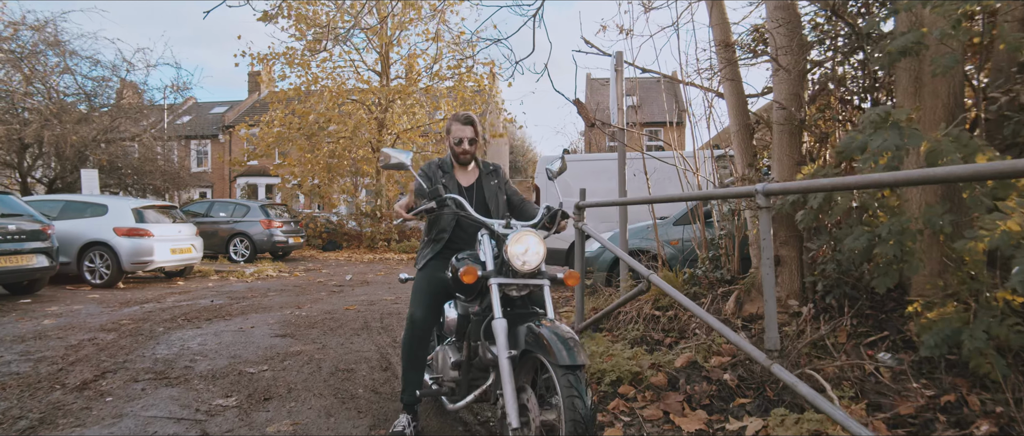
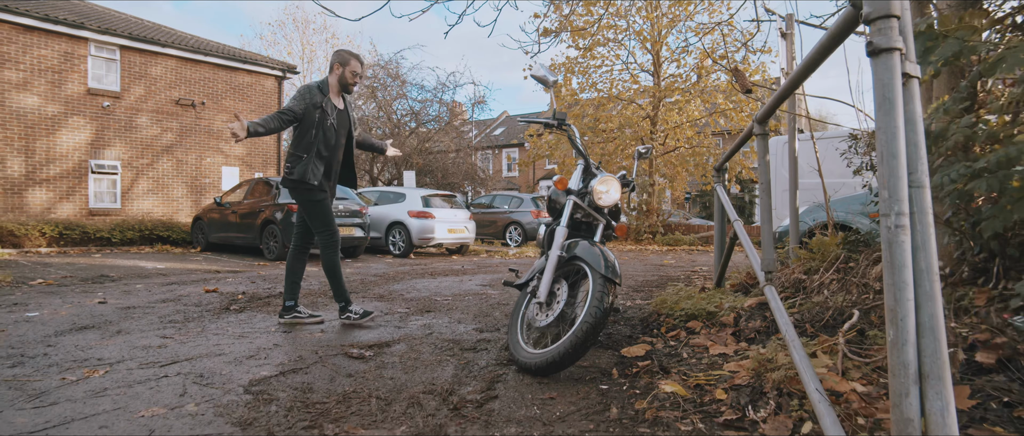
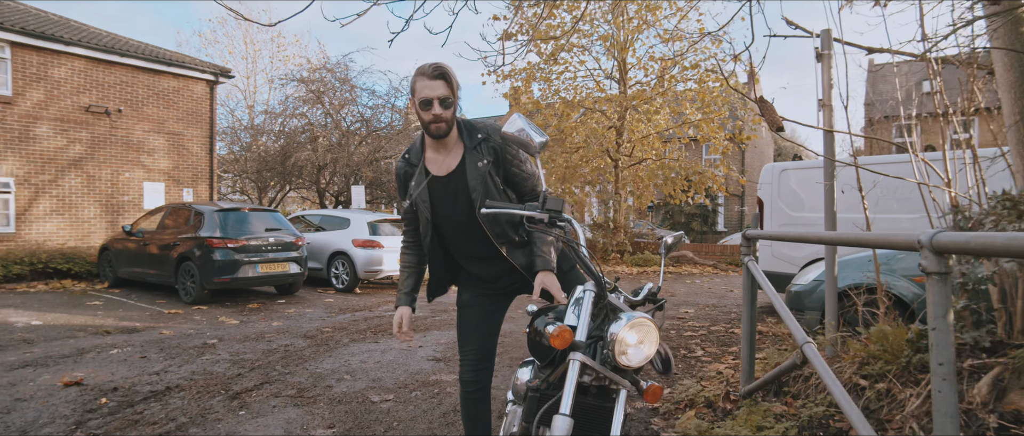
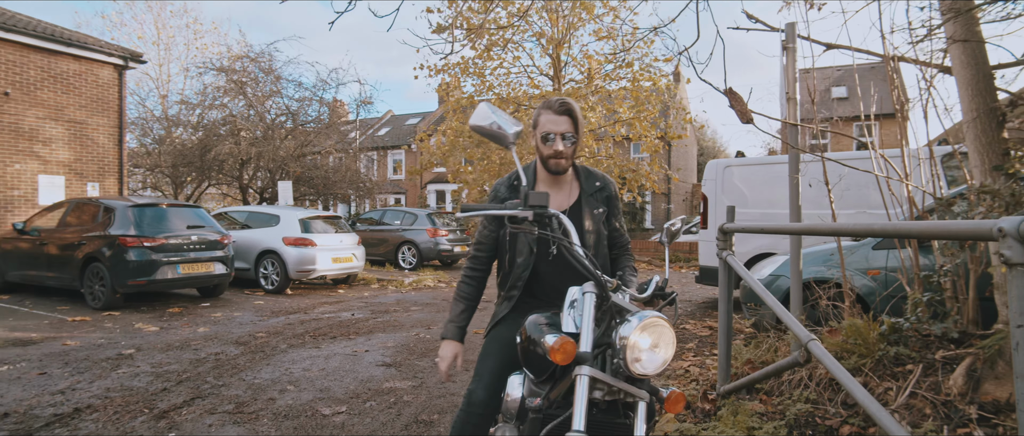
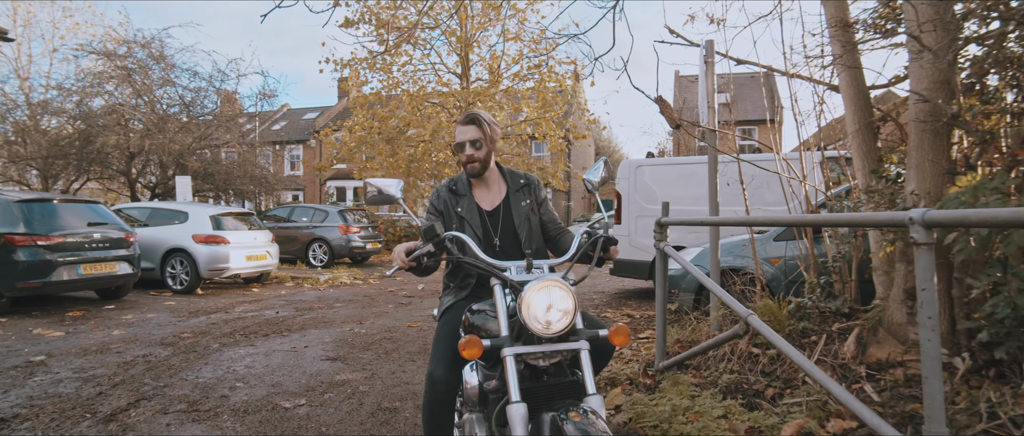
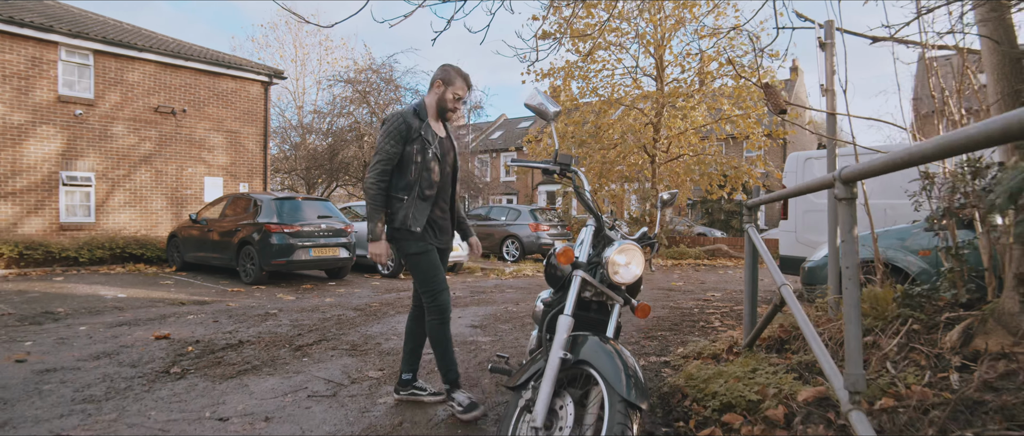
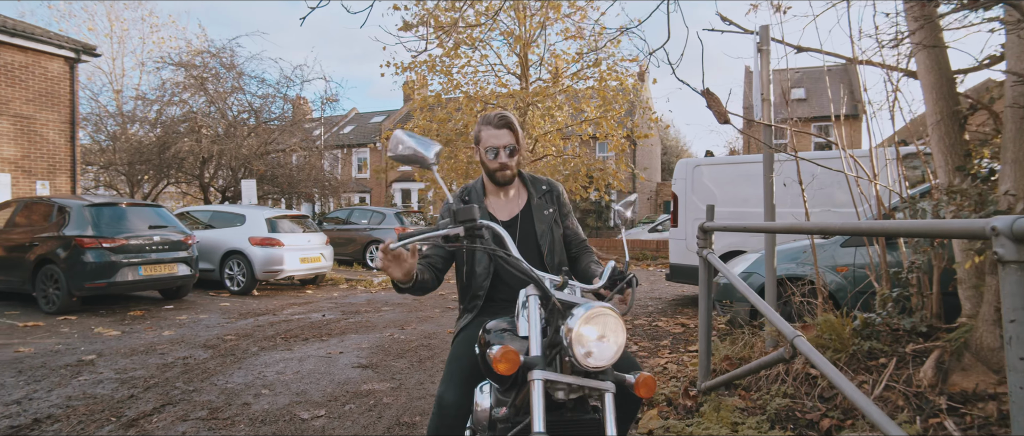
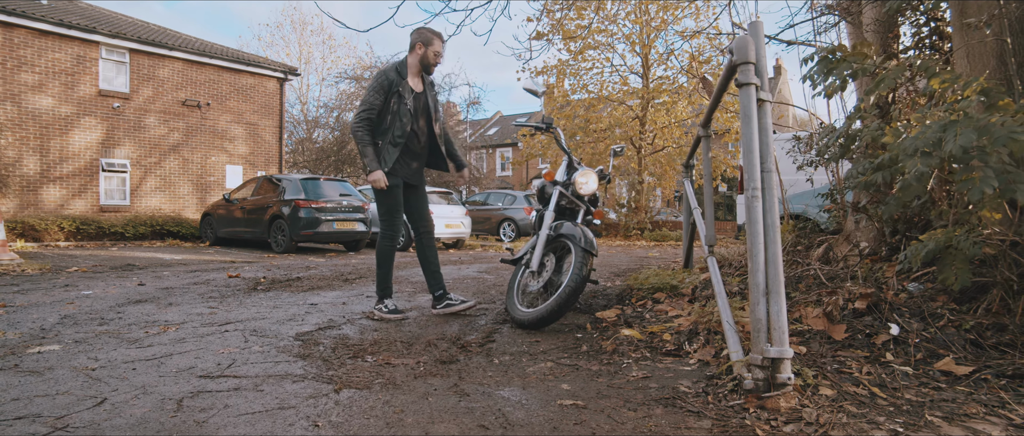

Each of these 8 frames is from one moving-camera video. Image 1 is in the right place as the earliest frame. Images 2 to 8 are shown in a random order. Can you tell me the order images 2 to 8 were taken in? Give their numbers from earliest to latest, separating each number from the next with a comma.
5, 7, 4, 3, 6, 2, 8
